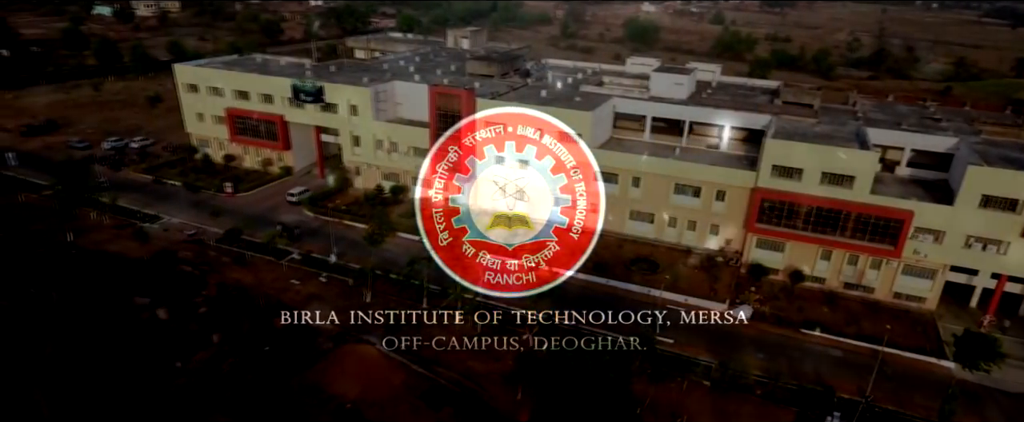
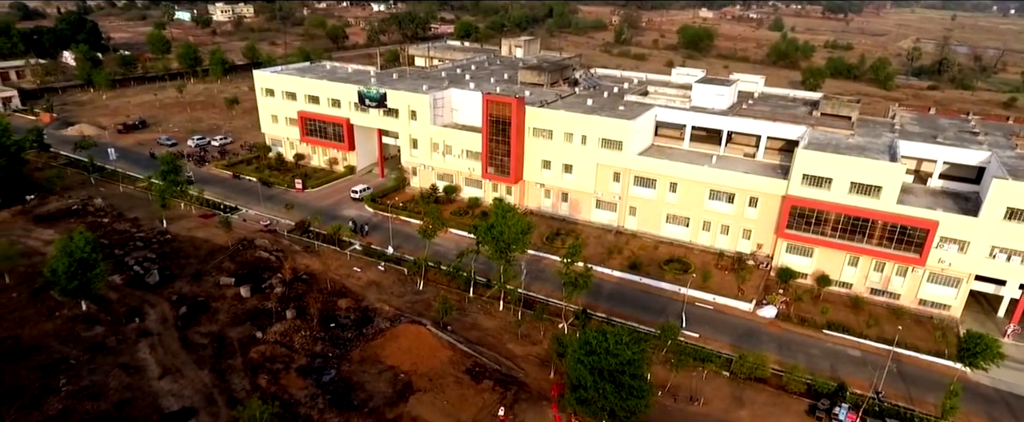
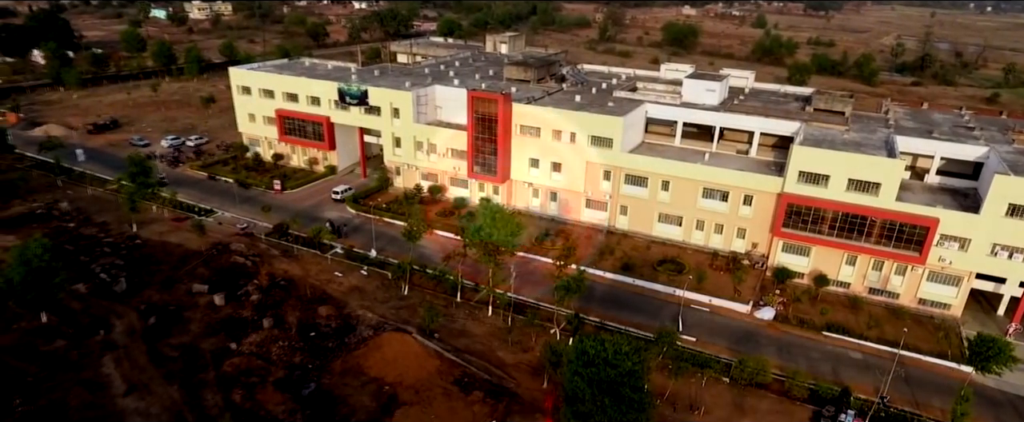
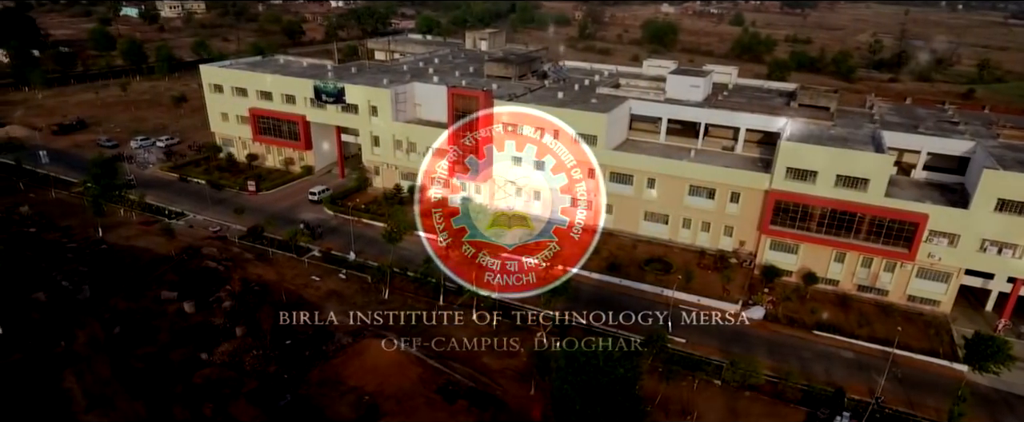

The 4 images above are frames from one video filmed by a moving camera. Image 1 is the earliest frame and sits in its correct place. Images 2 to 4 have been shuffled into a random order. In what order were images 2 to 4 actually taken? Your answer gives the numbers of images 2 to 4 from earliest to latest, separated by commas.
4, 3, 2
